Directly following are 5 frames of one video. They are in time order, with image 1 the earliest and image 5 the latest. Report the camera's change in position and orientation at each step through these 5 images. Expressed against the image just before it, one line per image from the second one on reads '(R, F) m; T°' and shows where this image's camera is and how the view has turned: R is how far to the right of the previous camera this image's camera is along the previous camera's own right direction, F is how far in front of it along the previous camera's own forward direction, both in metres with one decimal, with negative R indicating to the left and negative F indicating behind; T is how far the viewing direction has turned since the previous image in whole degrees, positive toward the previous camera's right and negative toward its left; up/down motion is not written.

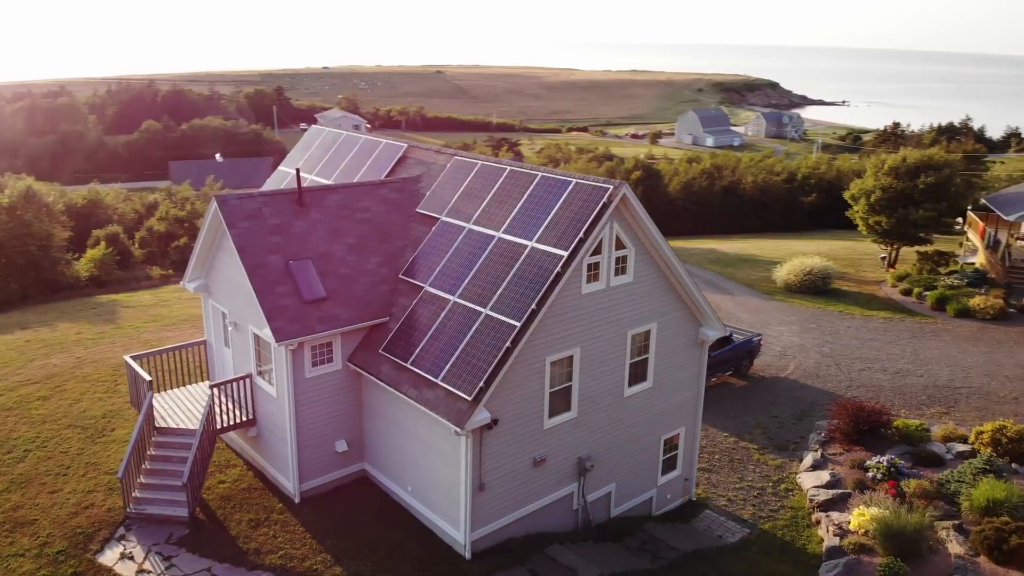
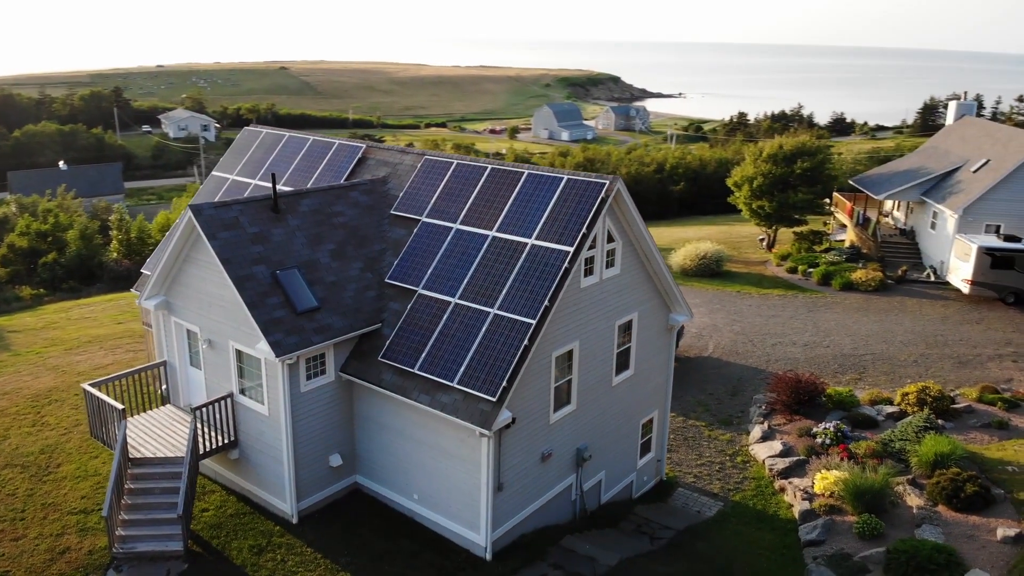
(-2.5, +0.2) m; +10°
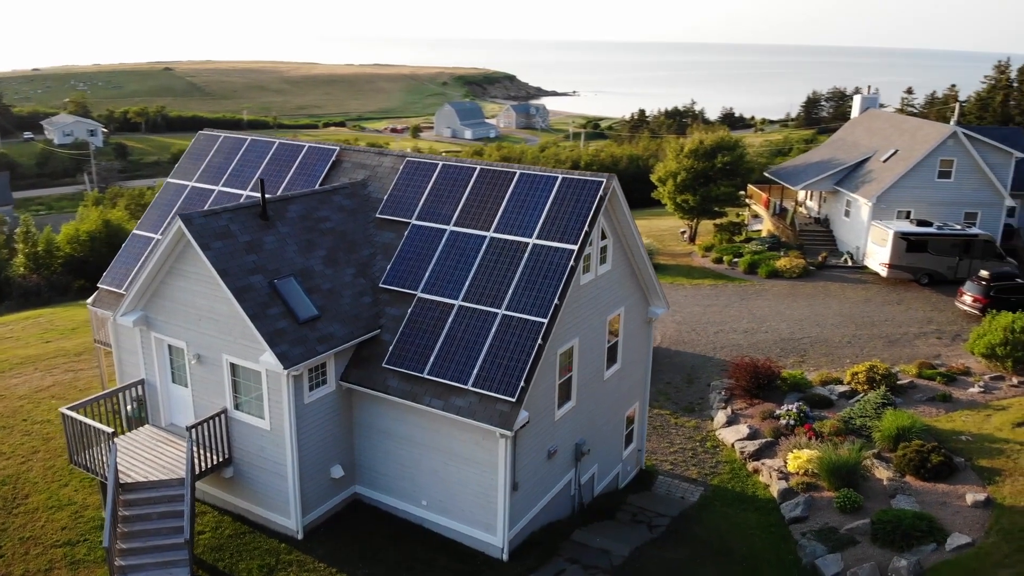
(-1.8, +0.1) m; +7°
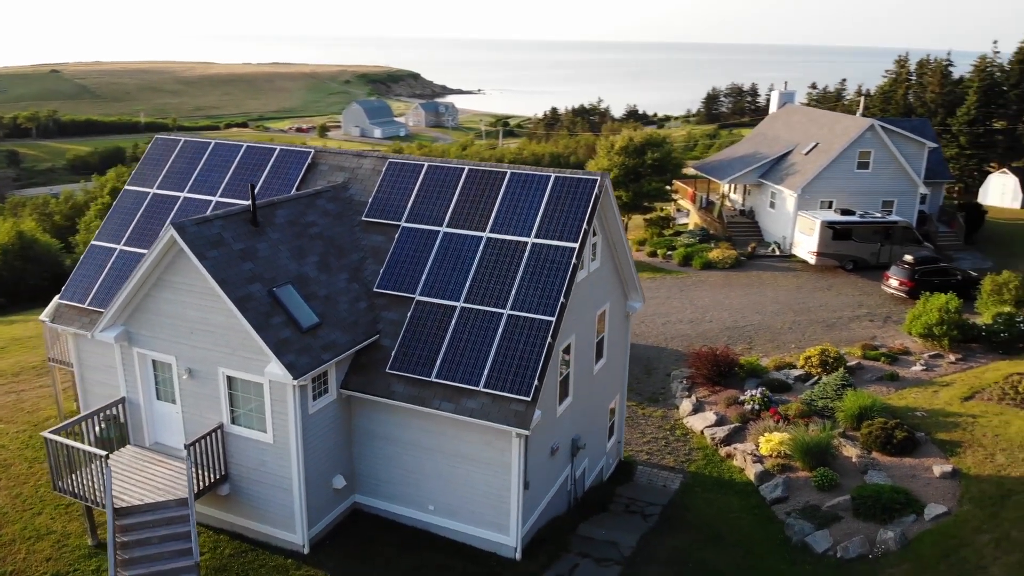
(-1.6, +0.1) m; +7°
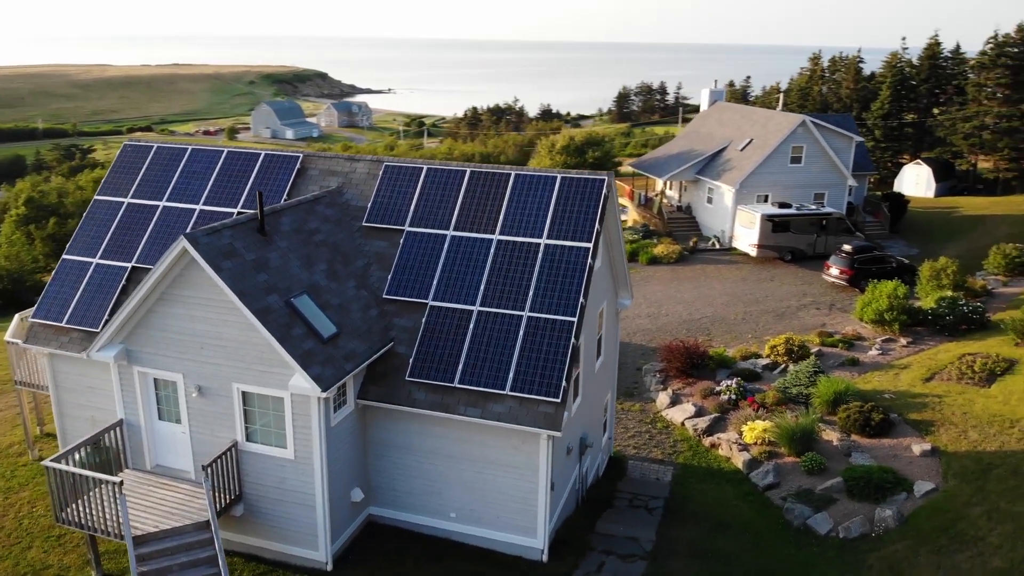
(-1.7, +0.2) m; +6°
